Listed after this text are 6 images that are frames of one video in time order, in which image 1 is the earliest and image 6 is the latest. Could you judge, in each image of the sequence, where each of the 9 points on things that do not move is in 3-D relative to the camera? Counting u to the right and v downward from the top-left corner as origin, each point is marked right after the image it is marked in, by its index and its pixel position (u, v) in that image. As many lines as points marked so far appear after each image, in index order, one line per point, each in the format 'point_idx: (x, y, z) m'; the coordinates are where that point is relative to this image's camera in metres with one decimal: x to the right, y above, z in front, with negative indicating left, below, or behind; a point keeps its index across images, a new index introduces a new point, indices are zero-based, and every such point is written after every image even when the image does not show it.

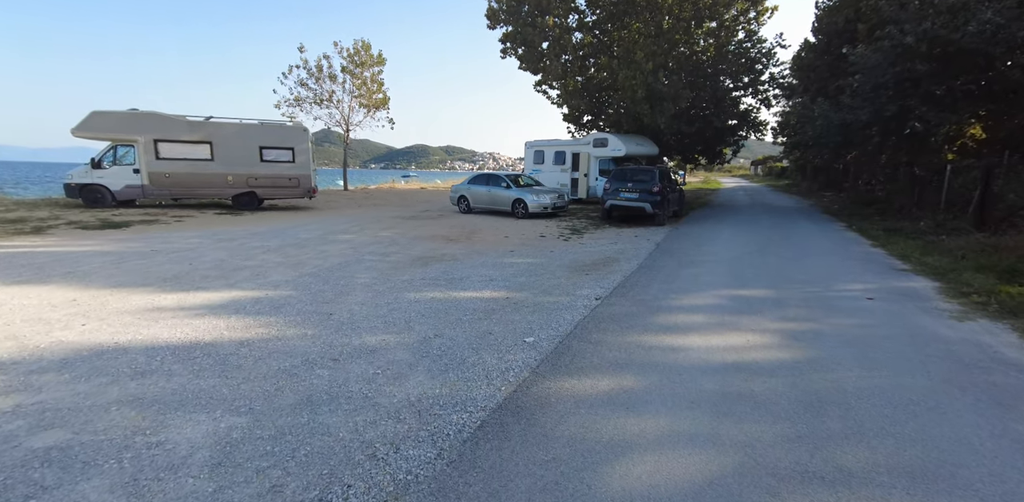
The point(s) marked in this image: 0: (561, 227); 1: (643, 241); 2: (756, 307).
0: (+1.5, +0.7, +14.0) m
1: (+3.4, +0.2, +11.5) m
2: (+3.1, -0.7, +5.7) m
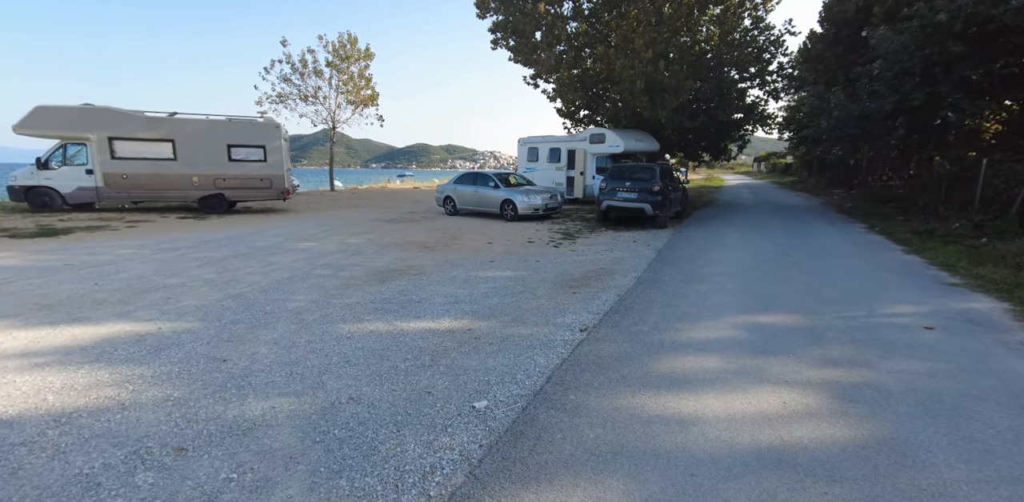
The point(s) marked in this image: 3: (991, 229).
0: (+1.1, +0.6, +12.8) m
1: (+3.0, +0.1, +10.2) m
2: (+2.7, -0.9, +4.4) m
3: (+10.8, +0.5, +10.1) m
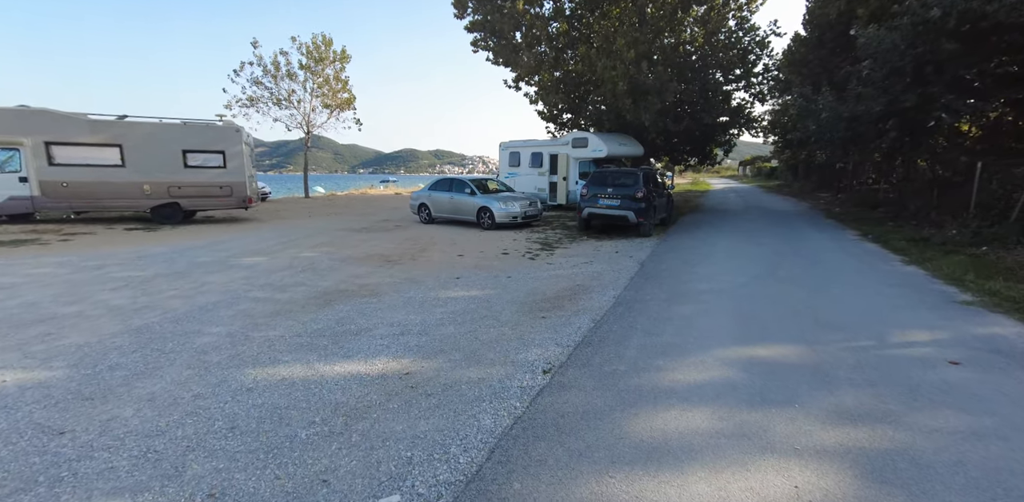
0: (+0.5, +0.3, +11.9) m
1: (+2.4, -0.2, +9.4) m
2: (+2.2, -1.1, +3.6) m
3: (+10.2, +0.3, +9.5) m
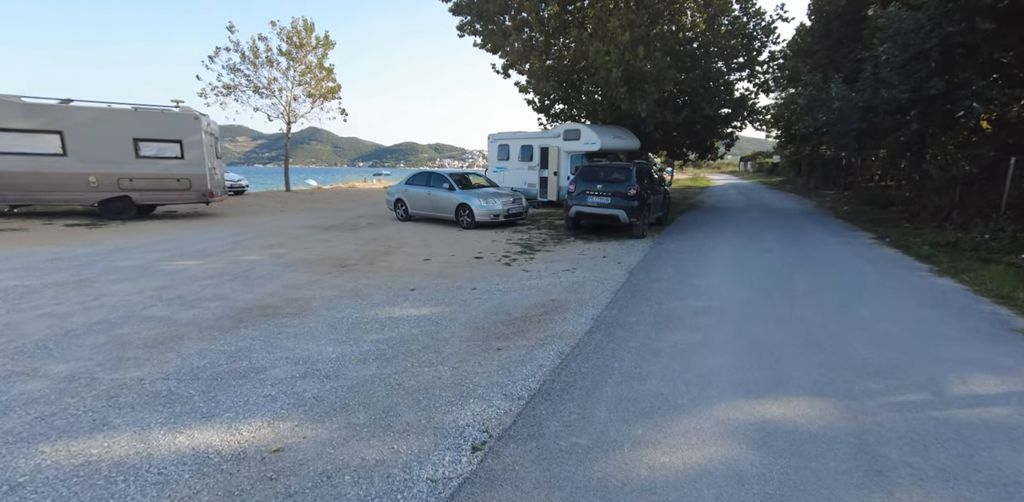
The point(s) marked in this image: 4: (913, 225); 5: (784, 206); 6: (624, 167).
0: (-0.1, +0.2, +10.7) m
1: (+1.8, -0.3, +8.2) m
2: (+1.7, -1.3, +2.4) m
3: (+9.6, +0.2, +8.3) m
4: (+10.7, +0.7, +11.9) m
5: (+11.2, +1.9, +18.5) m
6: (+2.8, +2.1, +11.3) m
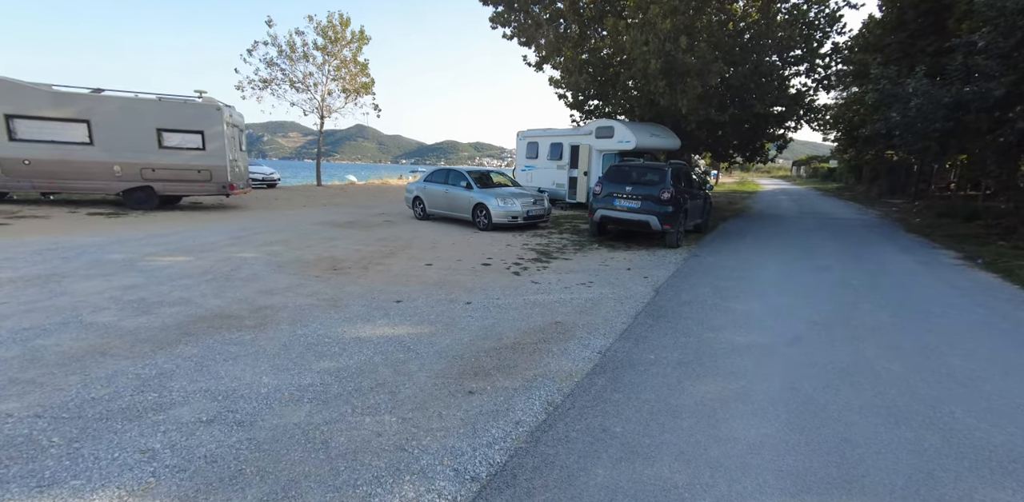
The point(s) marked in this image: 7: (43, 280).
0: (+0.3, +0.1, +9.8) m
1: (+2.0, -0.5, +7.1) m
2: (+1.4, -1.5, +1.4) m
3: (+9.8, -0.3, +6.6) m
4: (+11.2, +0.2, +10.1) m
5: (+12.3, +1.3, +16.6) m
6: (+3.3, +1.9, +10.1) m
7: (-6.2, -0.4, +6.0) m
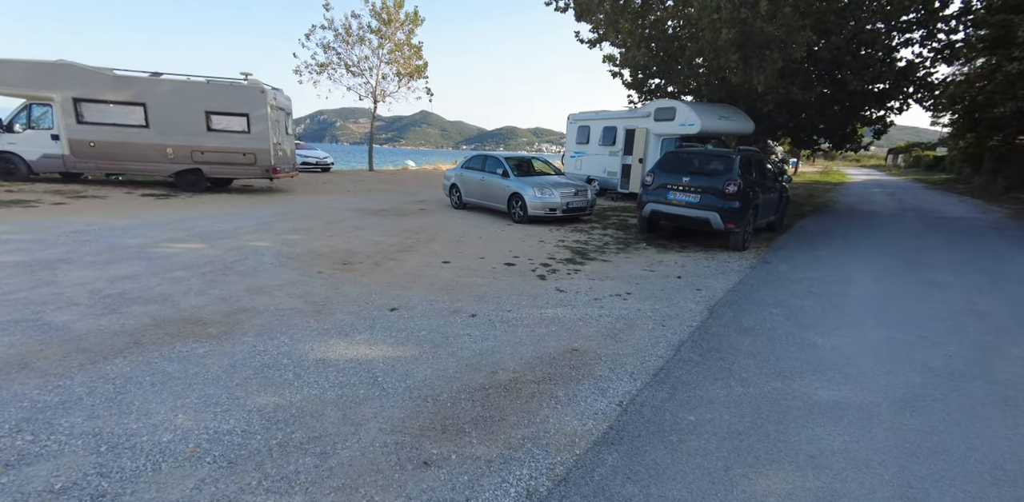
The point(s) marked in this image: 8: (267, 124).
0: (+1.0, +0.1, +8.7) m
1: (+2.3, -0.6, +5.8) m
2: (+0.9, -1.7, +0.2) m
3: (+9.9, -0.7, +4.3) m
4: (+11.8, -0.2, +7.6) m
5: (+13.7, +1.1, +13.8) m
6: (+4.0, +1.8, +8.5) m
7: (-6.0, -0.2, +5.7) m
8: (-7.6, +3.9, +13.7) m
